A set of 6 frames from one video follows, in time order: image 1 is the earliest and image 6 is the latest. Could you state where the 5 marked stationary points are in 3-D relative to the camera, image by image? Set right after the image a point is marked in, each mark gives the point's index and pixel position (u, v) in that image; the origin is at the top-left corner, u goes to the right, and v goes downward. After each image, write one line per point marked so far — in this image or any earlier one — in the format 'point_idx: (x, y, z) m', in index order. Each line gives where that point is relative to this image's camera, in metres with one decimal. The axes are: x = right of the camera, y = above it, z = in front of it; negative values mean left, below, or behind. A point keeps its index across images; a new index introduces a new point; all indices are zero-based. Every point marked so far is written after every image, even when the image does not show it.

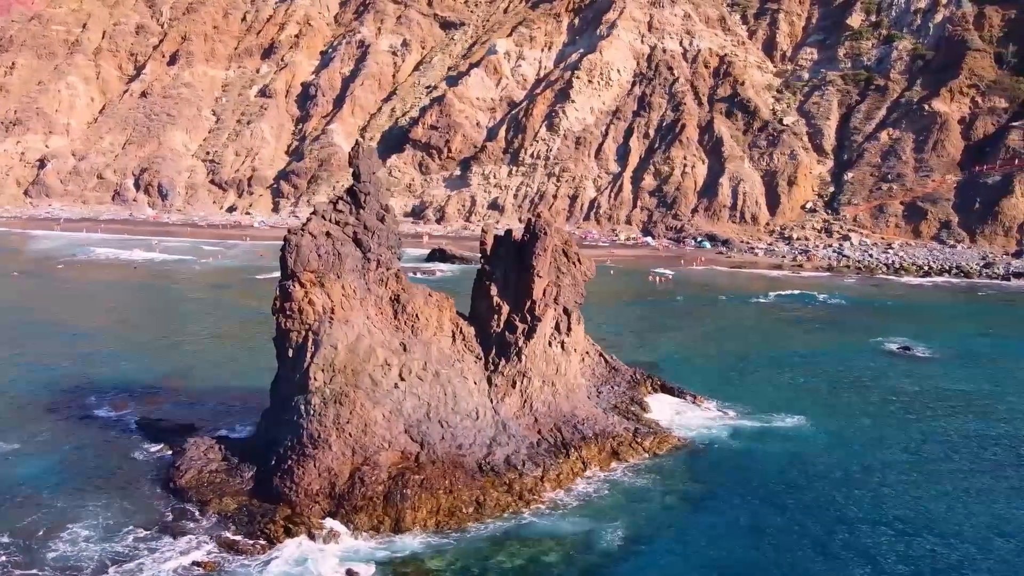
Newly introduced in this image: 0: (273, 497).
0: (-5.2, -4.5, +17.4) m
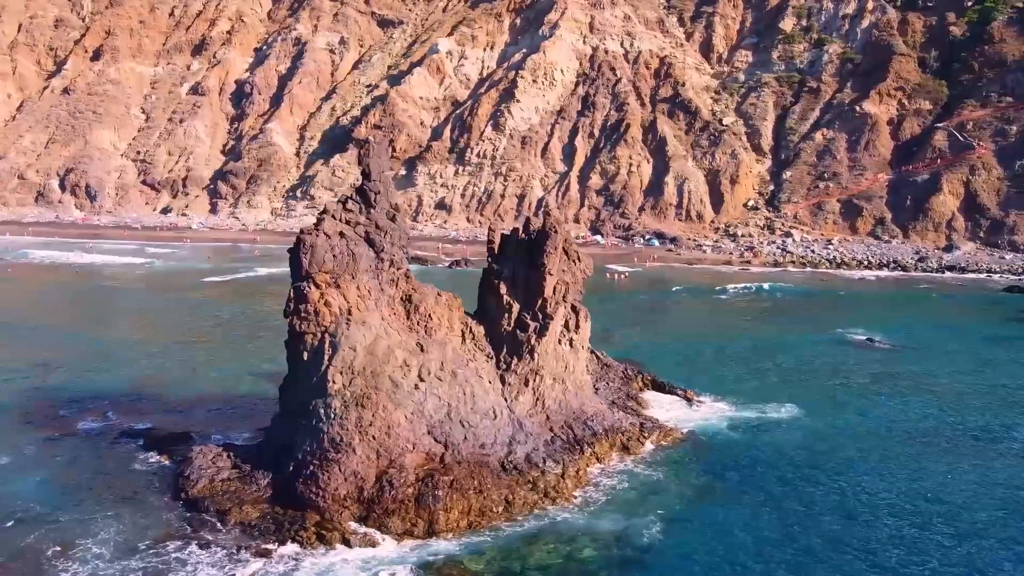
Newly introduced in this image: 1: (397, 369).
0: (-4.5, -4.6, +17.0) m
1: (-2.6, -1.8, +18.2) m
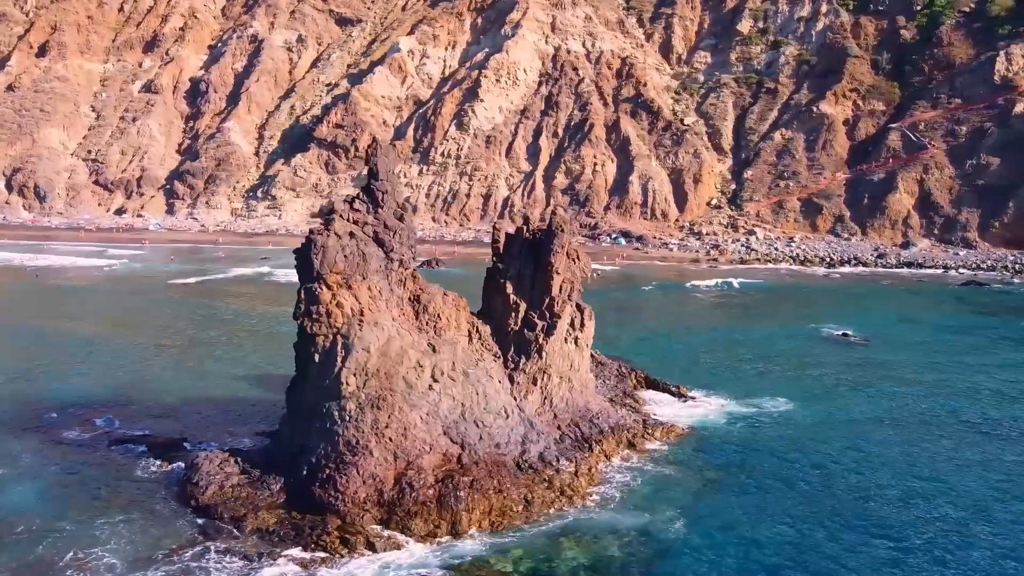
0: (-4.1, -4.6, +16.7) m
1: (-2.3, -1.8, +18.1) m
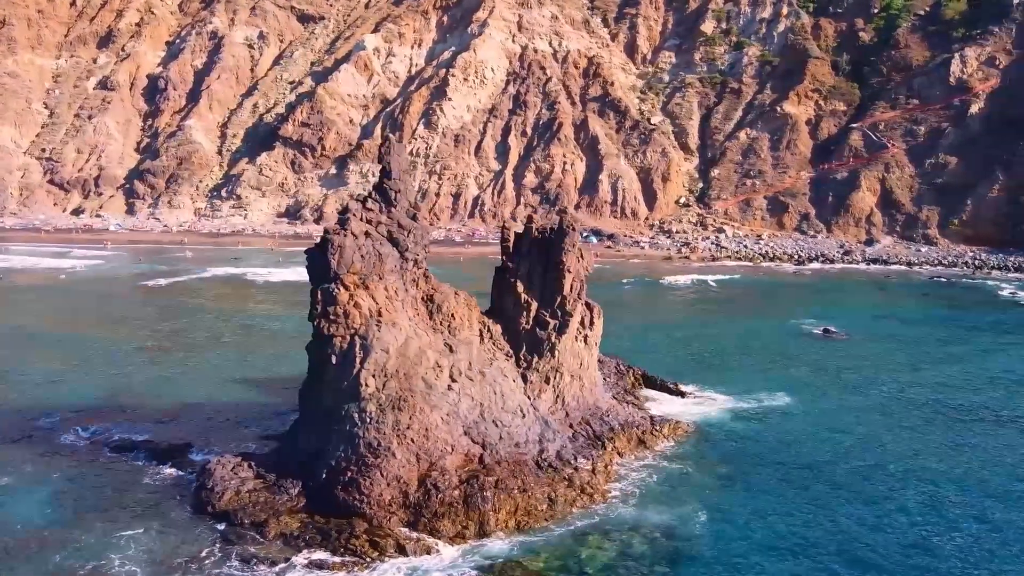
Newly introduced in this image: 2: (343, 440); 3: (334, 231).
0: (-3.6, -4.6, +16.5) m
1: (-1.8, -1.8, +17.9) m
2: (-3.5, -3.2, +16.9) m
3: (-4.0, +1.3, +18.1) m
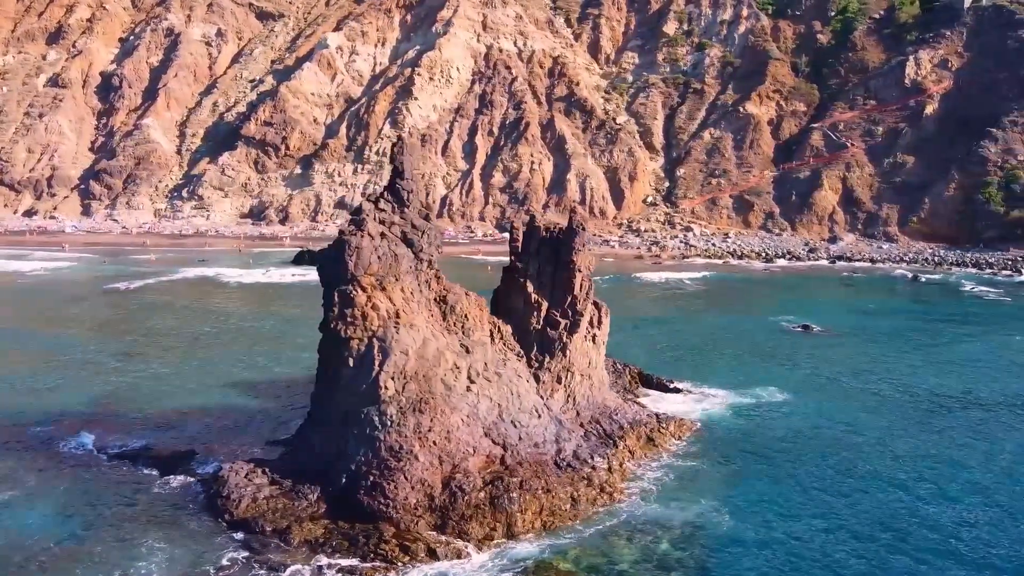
0: (-3.0, -4.6, +16.3) m
1: (-1.4, -1.9, +17.8) m
2: (-3.0, -3.2, +16.7) m
3: (-3.6, +1.2, +17.8) m
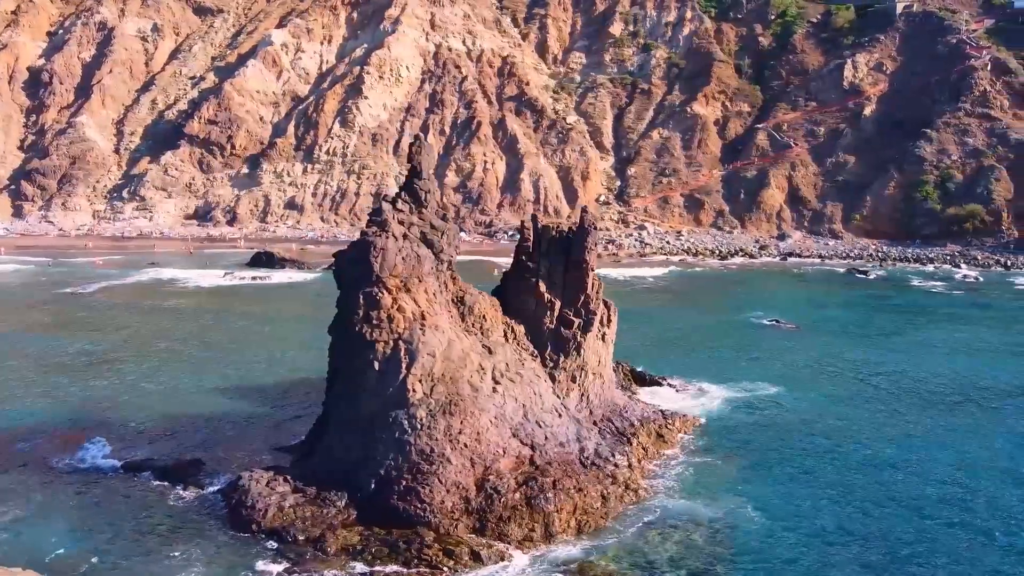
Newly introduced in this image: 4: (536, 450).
0: (-2.3, -4.7, +16.0) m
1: (-0.8, -1.9, +17.7) m
2: (-2.3, -3.3, +16.4) m
3: (-3.1, +1.2, +17.5) m
4: (+0.5, -3.6, +17.8) m
